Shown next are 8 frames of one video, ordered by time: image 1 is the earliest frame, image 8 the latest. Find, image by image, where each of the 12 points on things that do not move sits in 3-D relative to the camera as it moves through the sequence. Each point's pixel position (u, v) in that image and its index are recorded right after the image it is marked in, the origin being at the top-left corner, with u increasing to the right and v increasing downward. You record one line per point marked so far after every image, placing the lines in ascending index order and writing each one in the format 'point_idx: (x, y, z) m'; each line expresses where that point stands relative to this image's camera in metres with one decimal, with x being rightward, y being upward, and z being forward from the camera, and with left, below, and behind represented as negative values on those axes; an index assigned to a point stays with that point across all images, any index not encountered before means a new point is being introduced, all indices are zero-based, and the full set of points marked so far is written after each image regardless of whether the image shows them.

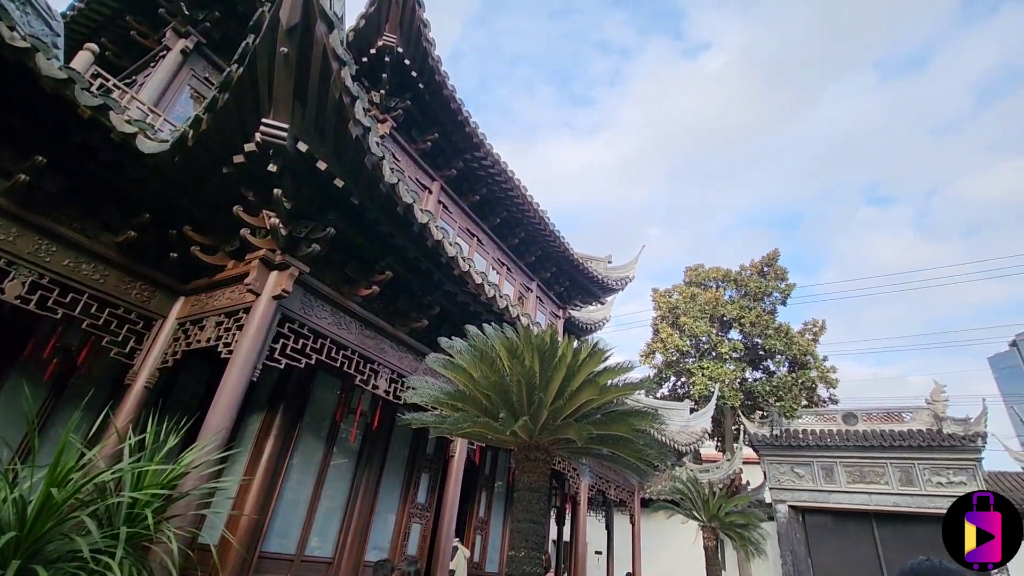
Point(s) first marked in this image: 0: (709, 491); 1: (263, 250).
0: (+3.3, -3.3, +8.1) m
1: (-1.9, +0.3, +3.8) m
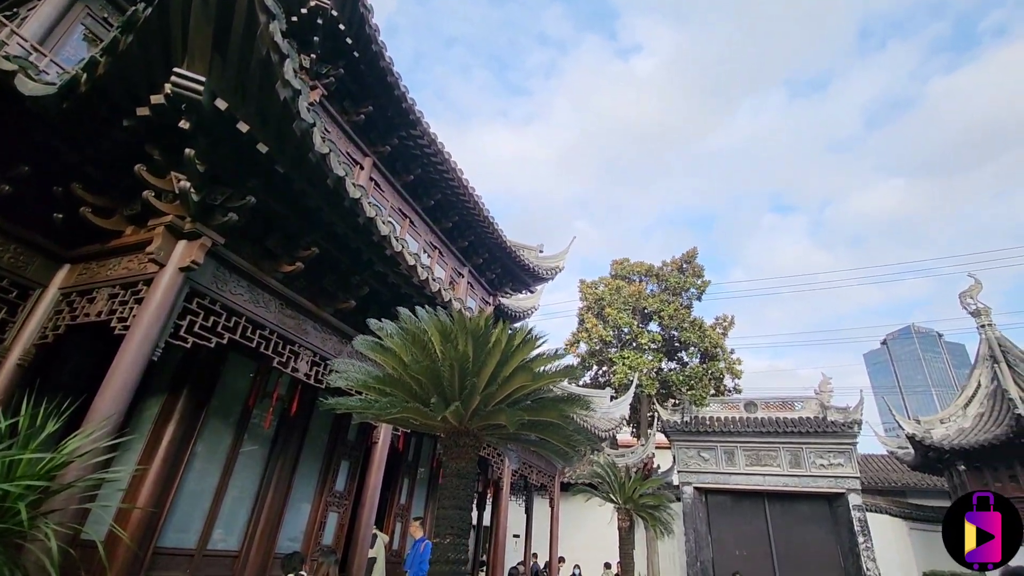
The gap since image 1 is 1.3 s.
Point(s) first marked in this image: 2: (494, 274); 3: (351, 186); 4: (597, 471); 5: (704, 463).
0: (+2.0, -3.2, +8.5) m
1: (-2.4, +0.5, +3.4) m
2: (-0.4, +0.3, +11.5) m
3: (-1.3, +0.8, +3.9) m
4: (+1.5, -3.2, +8.7) m
5: (+5.6, -5.1, +14.3) m
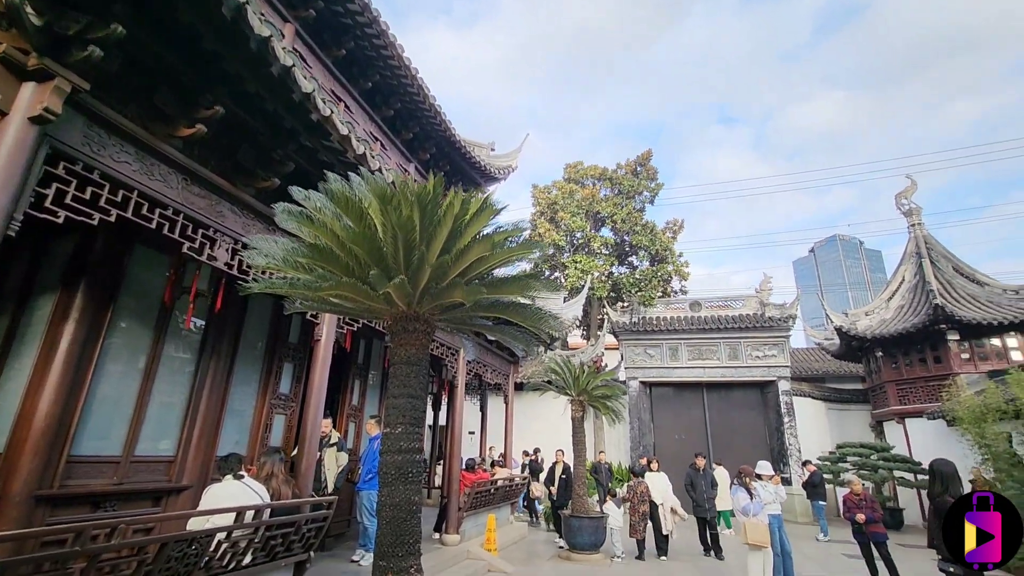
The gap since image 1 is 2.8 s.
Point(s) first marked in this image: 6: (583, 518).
0: (+1.2, -1.4, +8.6) m
1: (-2.7, +1.3, +2.6) m
2: (-1.5, +2.5, +10.7) m
3: (-1.6, +1.7, +3.1) m
4: (+0.7, -1.4, +8.8) m
5: (+4.2, -2.2, +15.0) m
6: (+1.1, -3.5, +7.4) m
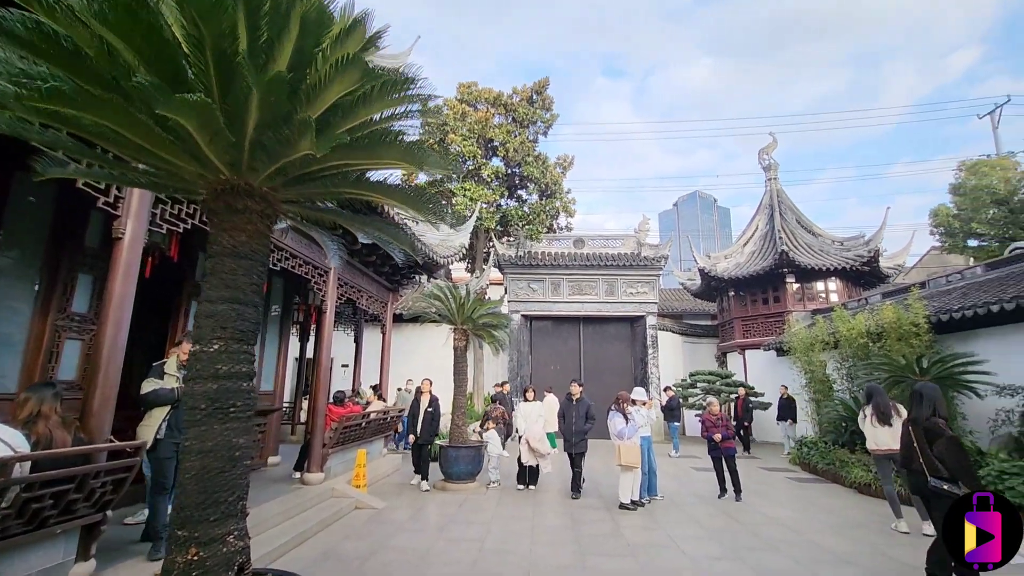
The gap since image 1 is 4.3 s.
0: (-0.8, -0.1, +8.1) m
1: (-3.0, +1.9, +1.0) m
2: (-3.6, +4.1, +9.0) m
3: (-2.0, +2.3, +1.7) m
4: (-1.3, -0.1, +8.1) m
5: (+0.6, -0.2, +15.1) m
6: (-0.8, -2.3, +7.1) m
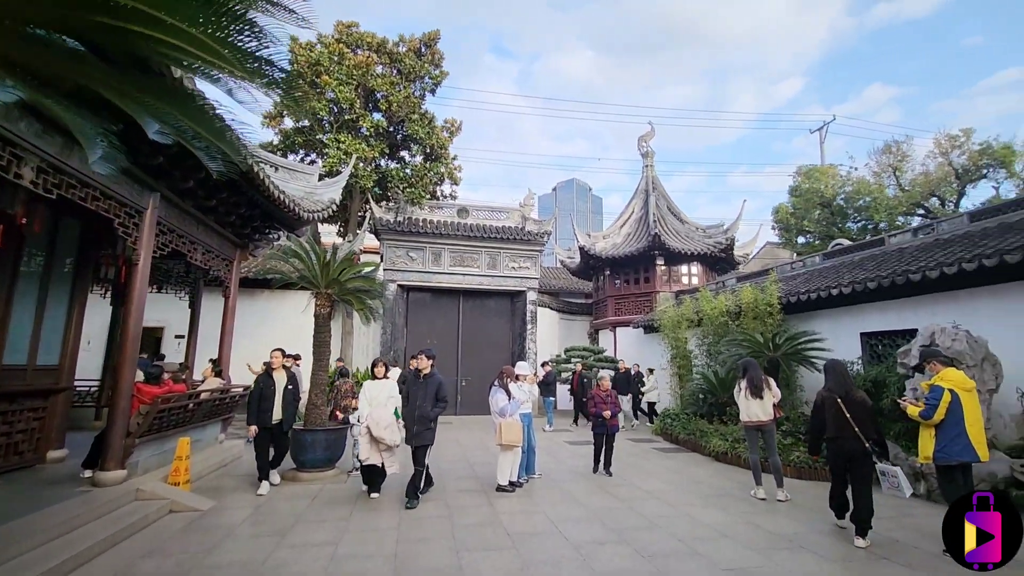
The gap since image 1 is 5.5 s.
0: (-2.6, +0.5, +6.9) m
1: (-2.9, +2.2, -0.5) m
2: (-5.3, +4.9, +6.9) m
3: (-2.1, +2.6, +0.4) m
4: (-3.1, +0.5, +6.8) m
5: (-2.9, +0.7, +14.0) m
6: (-2.4, -1.8, +6.1) m
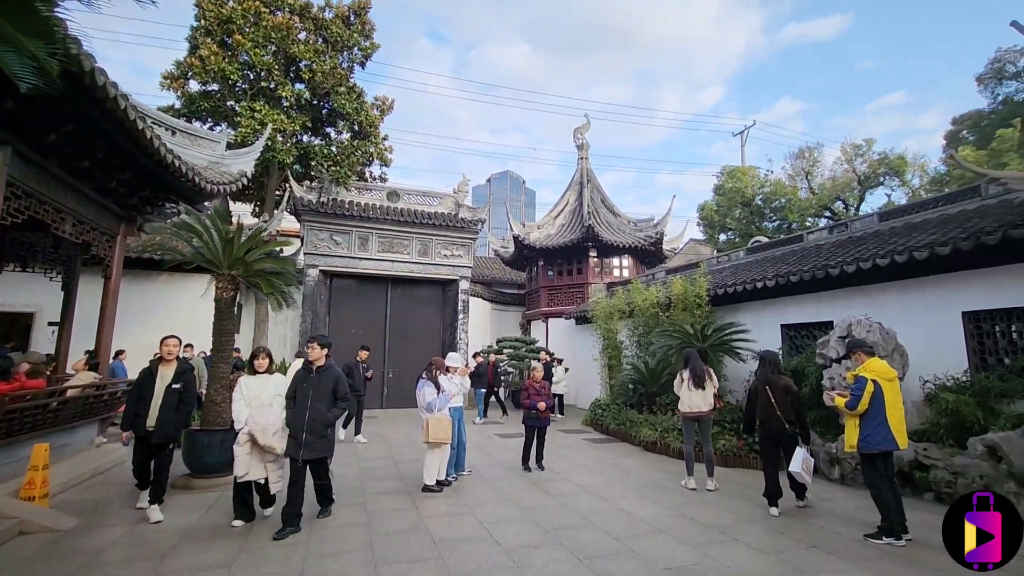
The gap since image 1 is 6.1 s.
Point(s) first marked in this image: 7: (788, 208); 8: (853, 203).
0: (-3.4, +0.7, +6.1) m
1: (-2.7, +2.3, -1.3) m
2: (-6.1, +5.2, +5.7) m
3: (-2.0, +2.7, -0.4) m
4: (-3.9, +0.8, +6.0) m
5: (-4.8, +1.1, +13.1) m
6: (-3.2, -1.6, +5.4) m
7: (+9.4, +2.7, +16.7) m
8: (+11.3, +2.8, +16.2) m
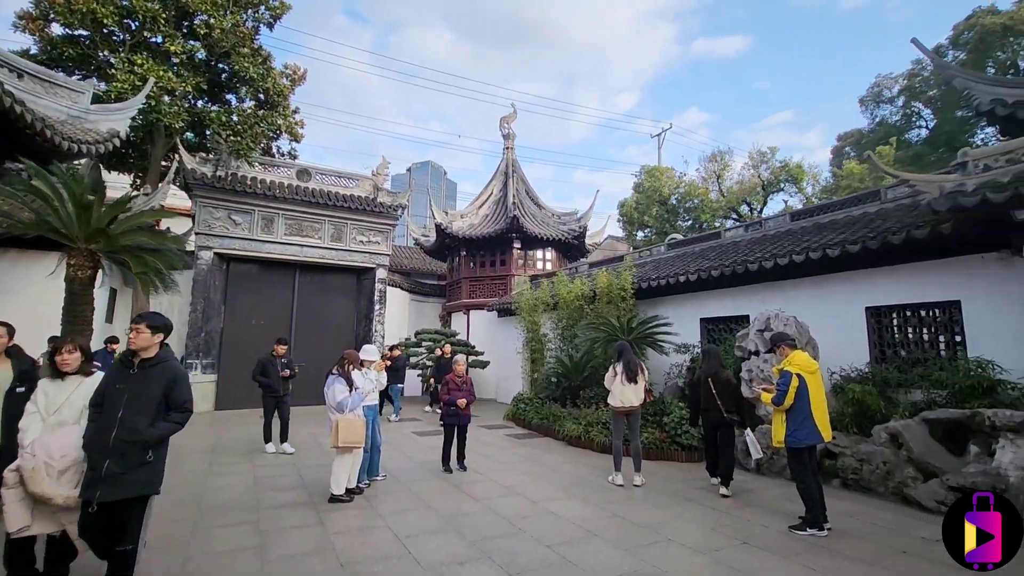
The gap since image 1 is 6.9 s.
0: (-4.2, +0.9, +5.0) m
1: (-2.2, +2.3, -2.2) m
2: (-6.7, +5.4, +4.1) m
3: (-1.7, +2.8, -1.2) m
4: (-4.7, +1.0, +4.8) m
5: (-6.7, +1.5, +11.7) m
6: (-4.0, -1.4, +4.3) m
7: (+6.7, +2.8, +17.6) m
8: (+8.7, +2.9, +17.4) m
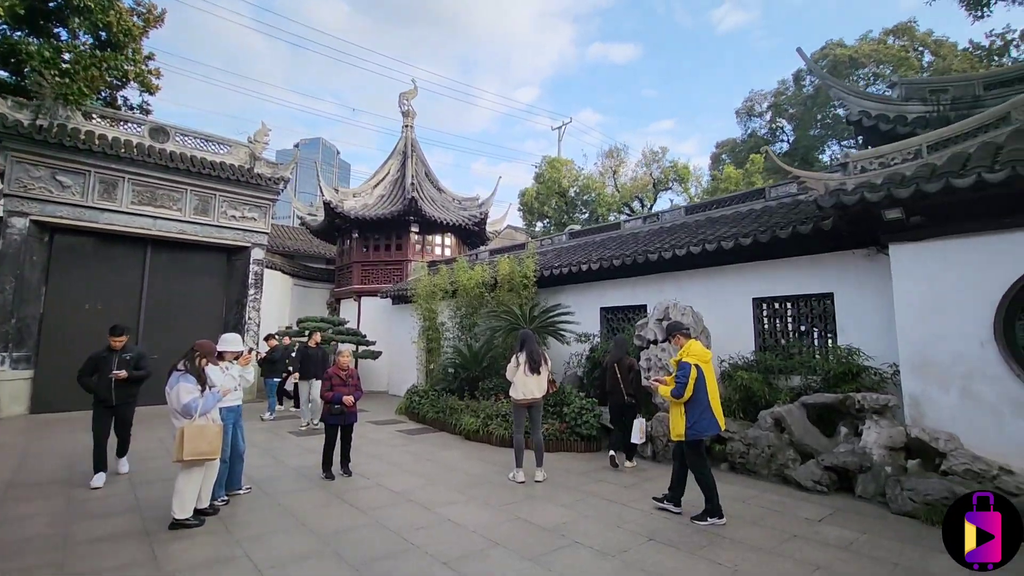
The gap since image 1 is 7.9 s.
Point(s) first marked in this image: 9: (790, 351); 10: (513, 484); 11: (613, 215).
0: (-5.1, +1.2, +3.5) m
1: (-1.5, +2.4, -3.2) m
2: (-7.1, +5.7, +2.0) m
3: (-1.3, +2.8, -2.0) m
4: (-5.4, +1.3, +3.2) m
5: (-8.8, +1.9, +9.5) m
6: (-4.7, -1.1, +3.0) m
7: (+3.1, +3.2, +18.0) m
8: (+5.0, +3.2, +18.3) m
9: (+3.3, -0.8, +5.9) m
10: (0.0, -2.0, +5.0) m
11: (+3.8, +2.7, +18.2) m
